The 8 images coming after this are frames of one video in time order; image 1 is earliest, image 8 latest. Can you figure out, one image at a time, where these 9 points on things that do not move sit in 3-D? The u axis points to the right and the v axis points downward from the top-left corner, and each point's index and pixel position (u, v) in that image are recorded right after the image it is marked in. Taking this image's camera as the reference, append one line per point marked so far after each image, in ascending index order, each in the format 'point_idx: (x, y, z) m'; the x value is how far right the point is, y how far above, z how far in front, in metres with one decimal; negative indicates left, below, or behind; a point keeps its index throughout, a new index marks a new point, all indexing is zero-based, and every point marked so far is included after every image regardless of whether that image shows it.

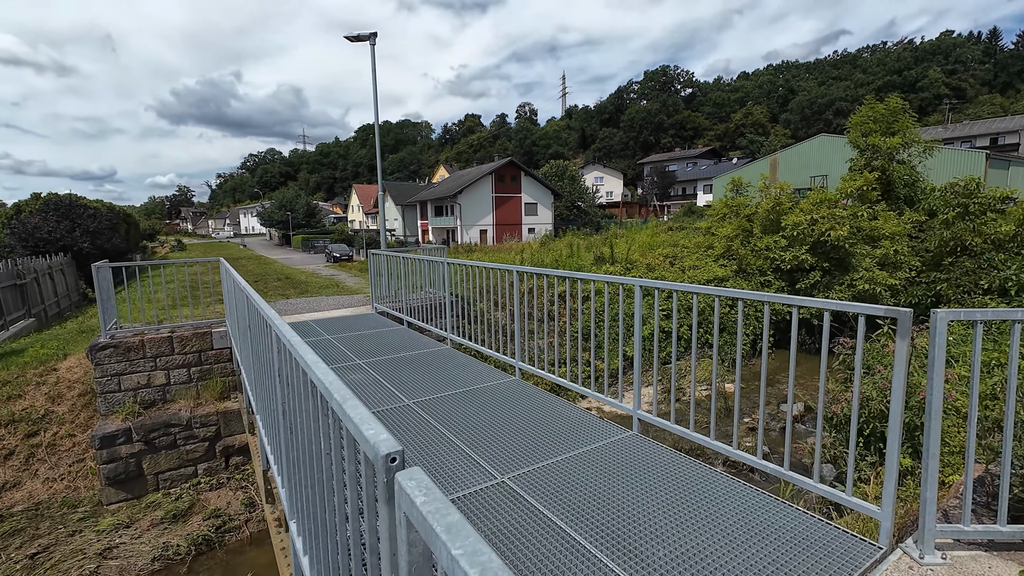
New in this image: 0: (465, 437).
0: (-0.3, -1.0, +3.1) m
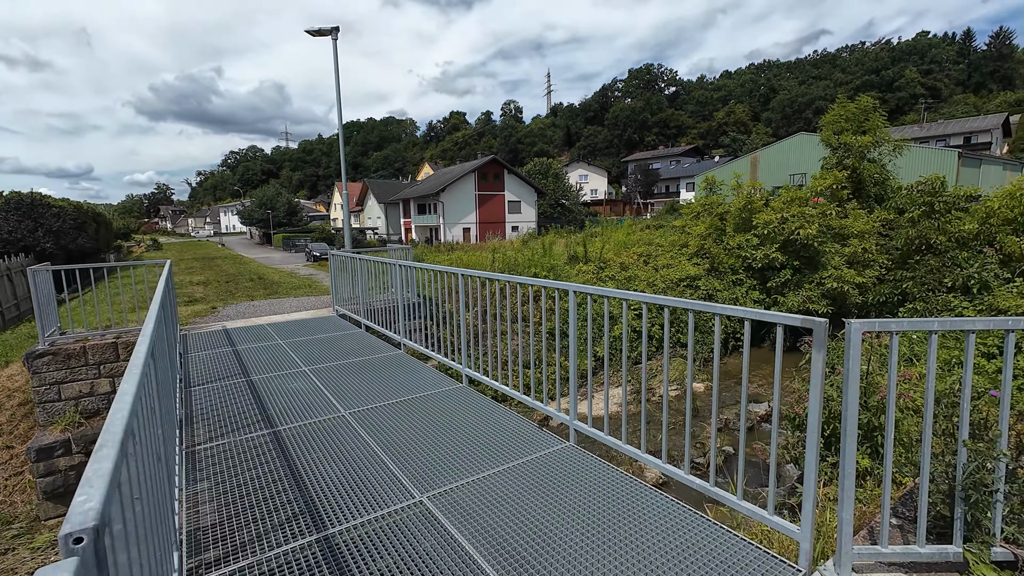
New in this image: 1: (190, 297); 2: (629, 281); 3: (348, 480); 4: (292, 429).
0: (-0.8, -1.0, +2.9) m
1: (-8.4, -0.2, +12.7) m
2: (+2.6, +0.2, +10.8) m
3: (-0.9, -1.1, +2.6) m
4: (-1.6, -1.0, +3.3) m
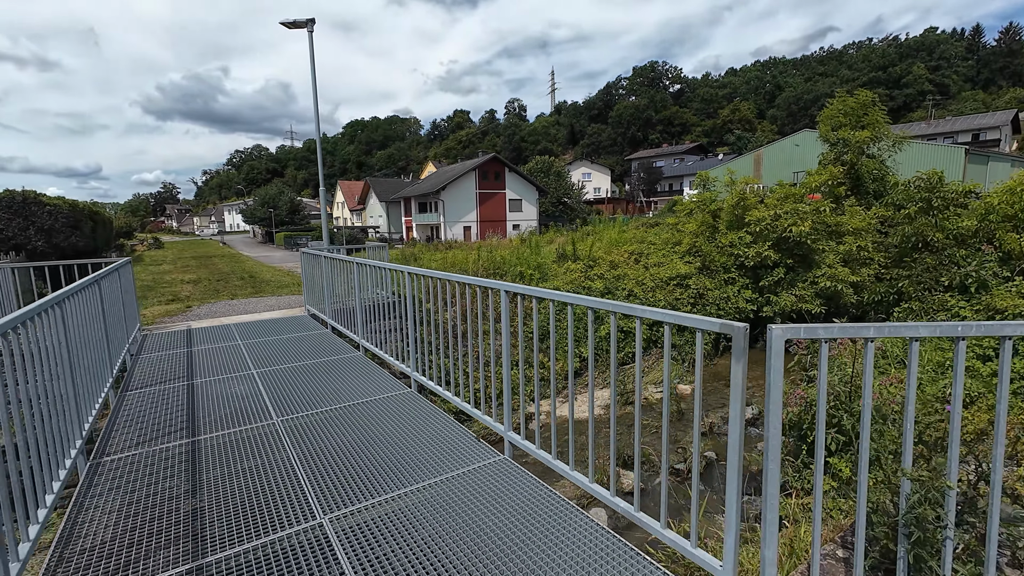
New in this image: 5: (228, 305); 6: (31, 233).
0: (-1.1, -1.0, +2.7) m
1: (-8.7, -0.2, +12.5) m
2: (+2.3, +0.2, +10.5) m
3: (-1.3, -1.0, +2.4) m
4: (-1.9, -1.0, +3.1) m
5: (-5.6, -0.3, +9.4) m
6: (-18.2, +2.1, +18.2) m
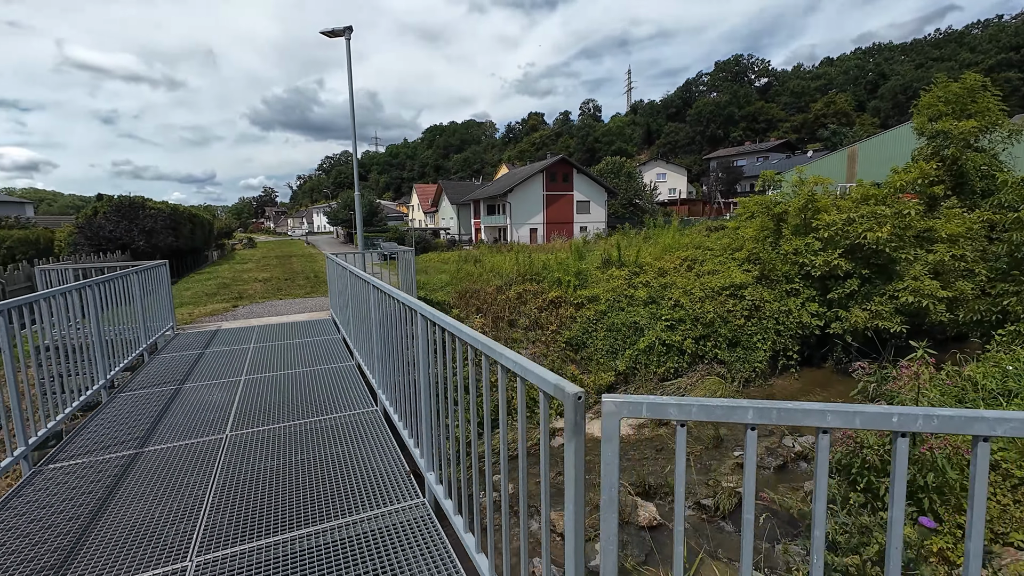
0: (-1.5, -1.1, +2.6) m
1: (-7.6, -0.2, +13.4) m
2: (+3.1, 0.0, +9.8) m
3: (-1.7, -1.1, +2.3) m
4: (-2.2, -1.0, +3.1) m
5: (-4.9, -0.3, +9.8) m
6: (-16.0, +2.3, +20.4) m
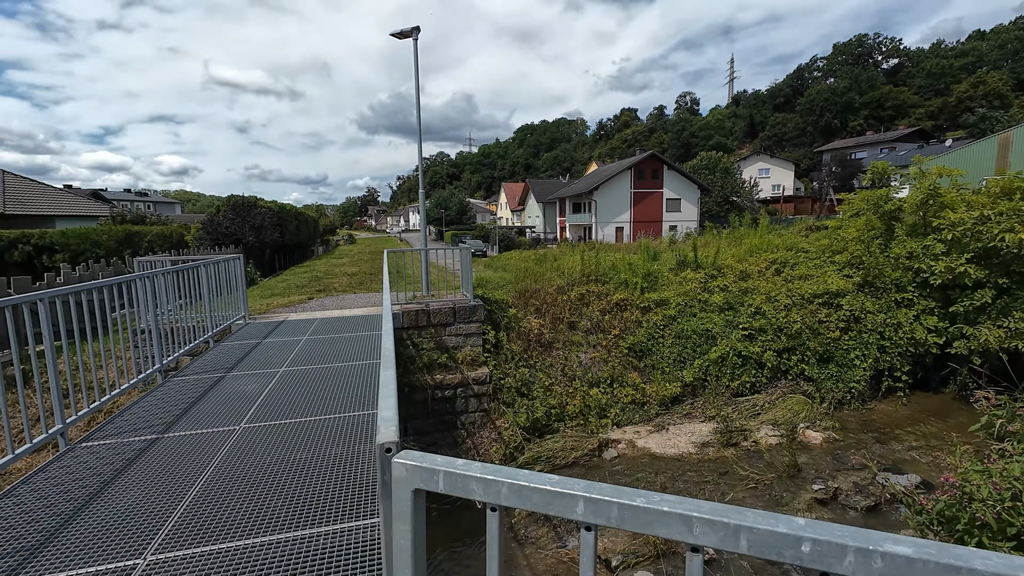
0: (-1.6, -1.0, +2.6) m
1: (-5.6, 0.0, +14.3) m
2: (+4.2, -0.1, +8.8) m
3: (-1.8, -1.1, +2.3) m
4: (-2.2, -1.0, +3.2) m
5: (-3.6, -0.2, +10.3) m
6: (-12.5, +2.8, +22.7) m
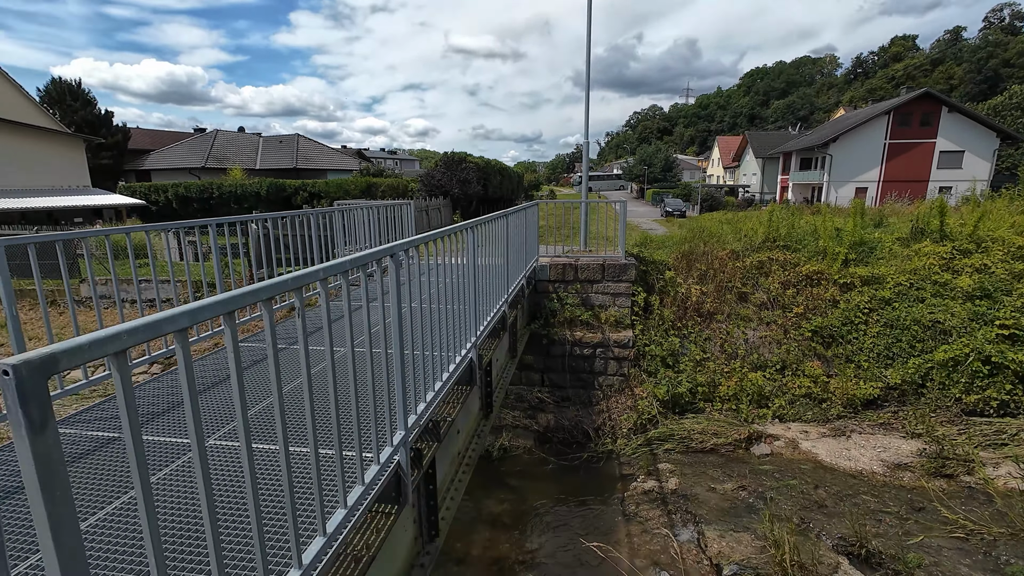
0: (-1.3, -0.6, +2.9) m
1: (-0.2, +1.6, +15.1) m
2: (+6.6, +0.1, +6.3) m
3: (-1.6, -0.7, +2.8) m
4: (-1.6, -0.5, +3.7) m
5: (0.0, +0.9, +10.7) m
6: (-3.1, +5.6, +25.2) m
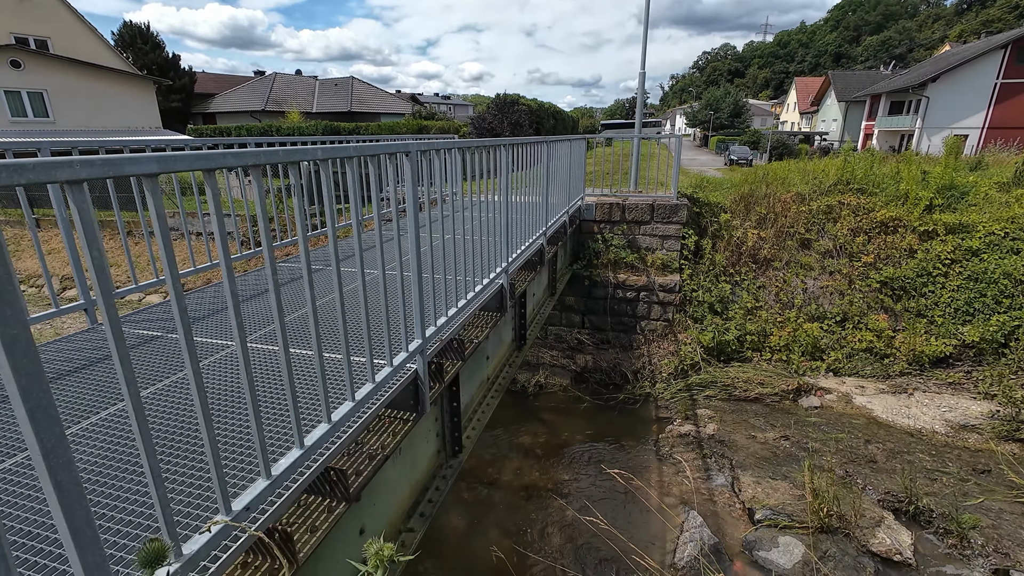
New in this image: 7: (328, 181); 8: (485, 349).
0: (-1.1, -0.1, +3.0) m
1: (+1.3, +3.3, +14.7) m
2: (+7.1, +0.7, +5.4) m
3: (-1.5, -0.2, +2.9) m
4: (-1.3, +0.1, +3.8) m
5: (+1.0, +2.1, +10.4) m
6: (-0.4, +8.3, +24.6) m
7: (-0.6, +0.3, +1.5) m
8: (-0.2, -0.4, +3.2) m
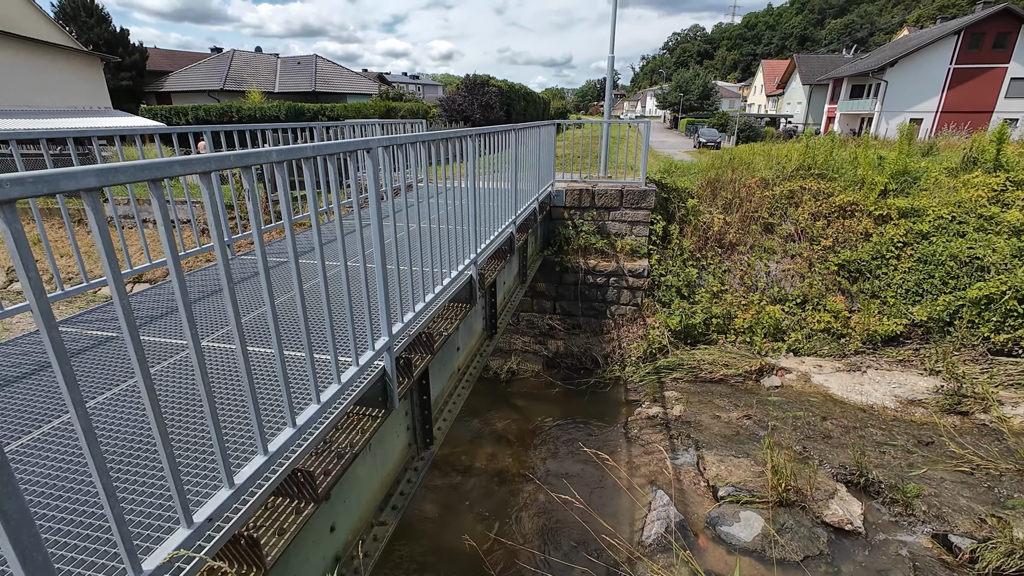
0: (-1.3, -0.1, +2.9) m
1: (+0.4, +3.7, +14.6) m
2: (+6.7, +0.9, +5.8) m
3: (-1.7, -0.1, +2.8) m
4: (-1.6, +0.2, +3.7) m
5: (+0.4, +2.4, +10.4) m
6: (-1.9, +9.1, +24.2) m
7: (-0.7, +0.3, +1.5) m
8: (-0.4, -0.3, +3.2) m
